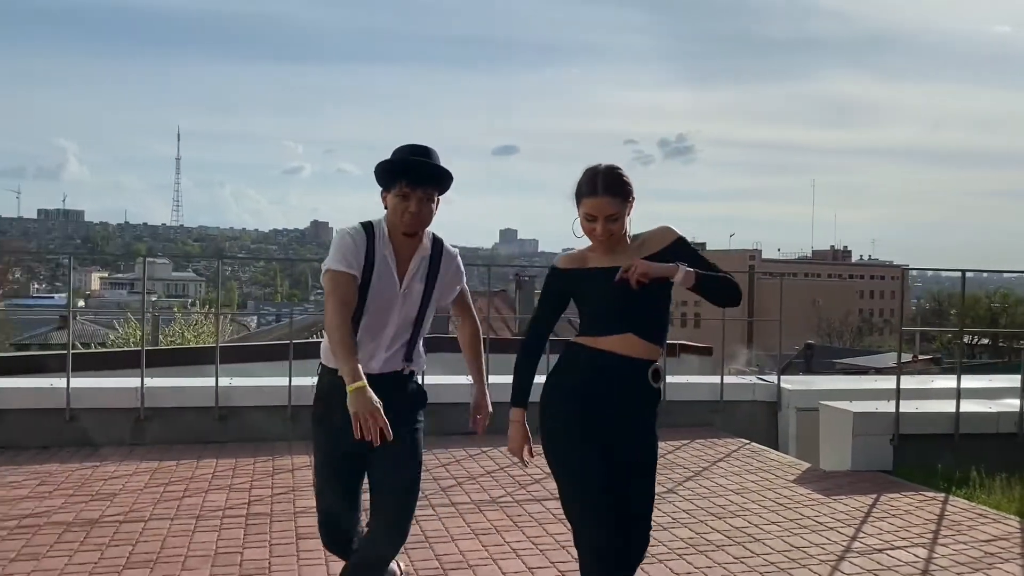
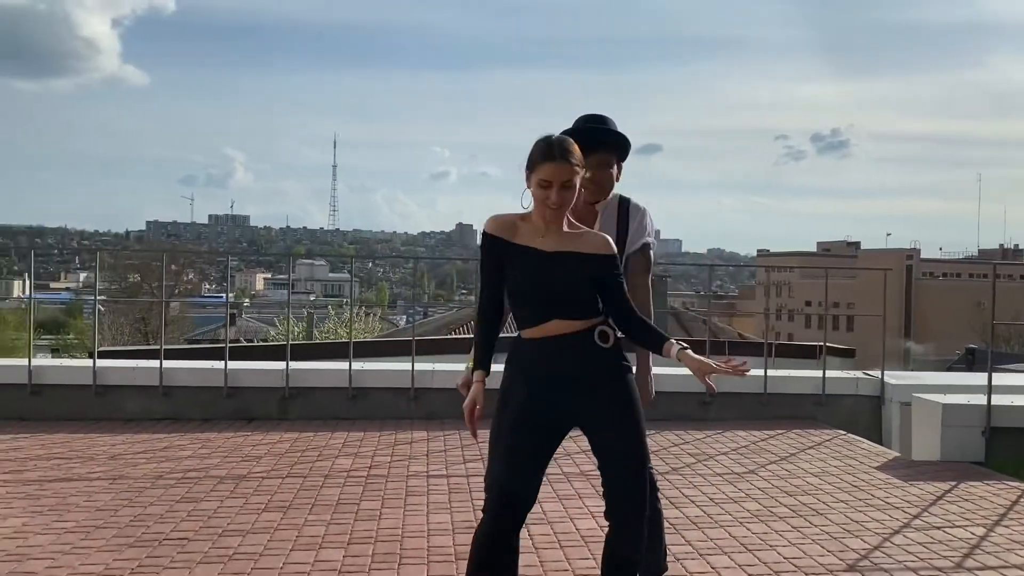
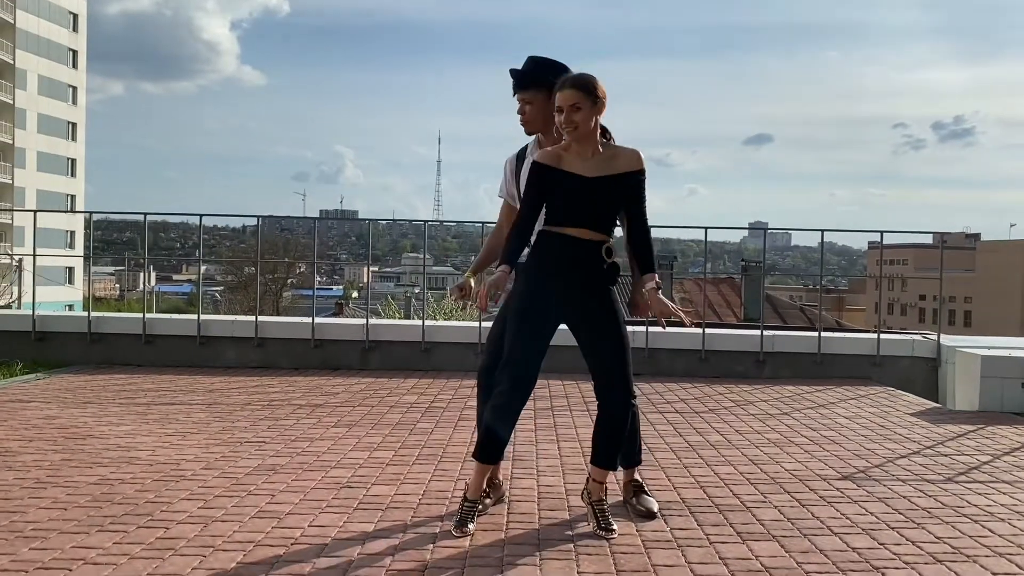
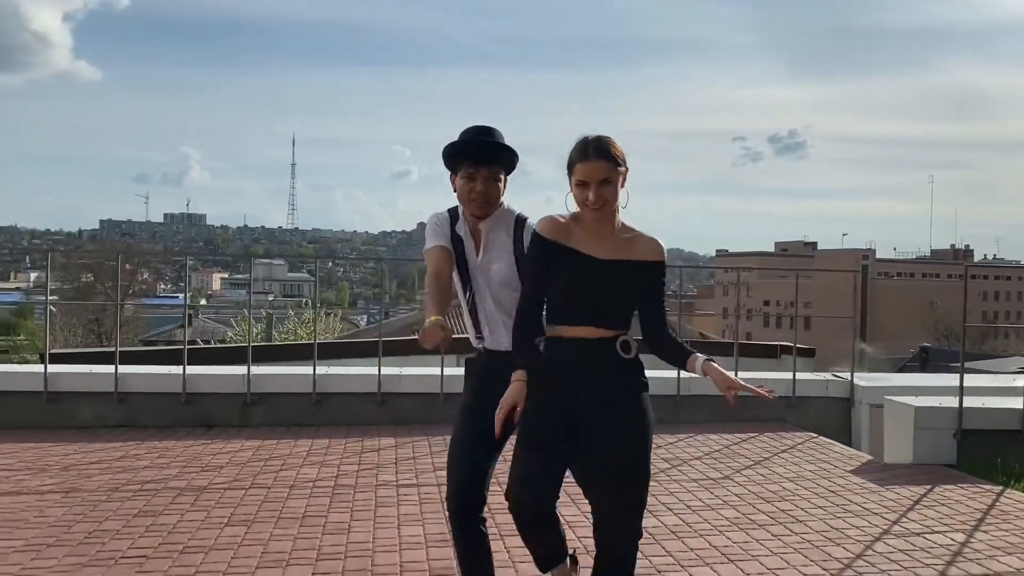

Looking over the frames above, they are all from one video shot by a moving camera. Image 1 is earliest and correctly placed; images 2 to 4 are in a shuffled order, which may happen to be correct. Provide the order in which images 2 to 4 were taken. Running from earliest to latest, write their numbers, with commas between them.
4, 2, 3
